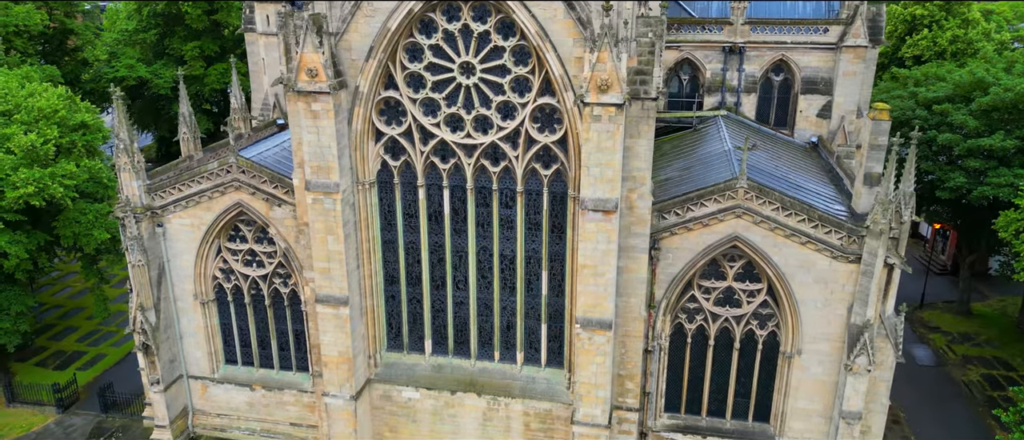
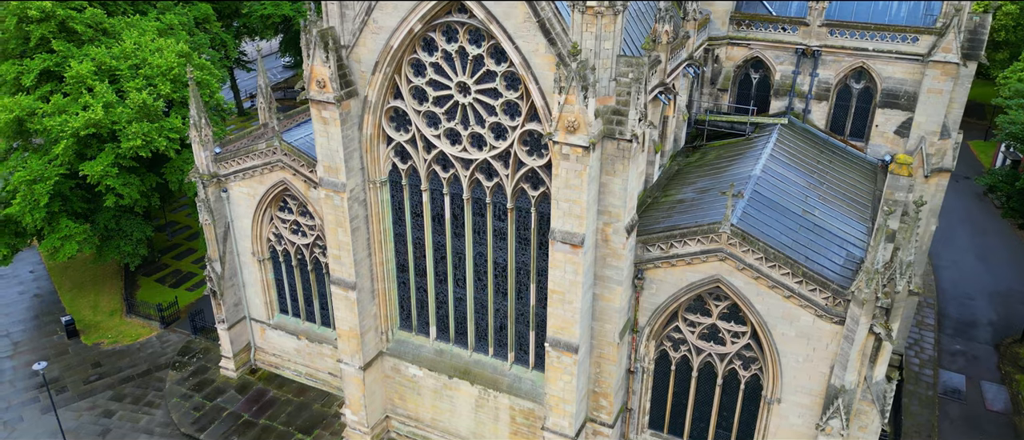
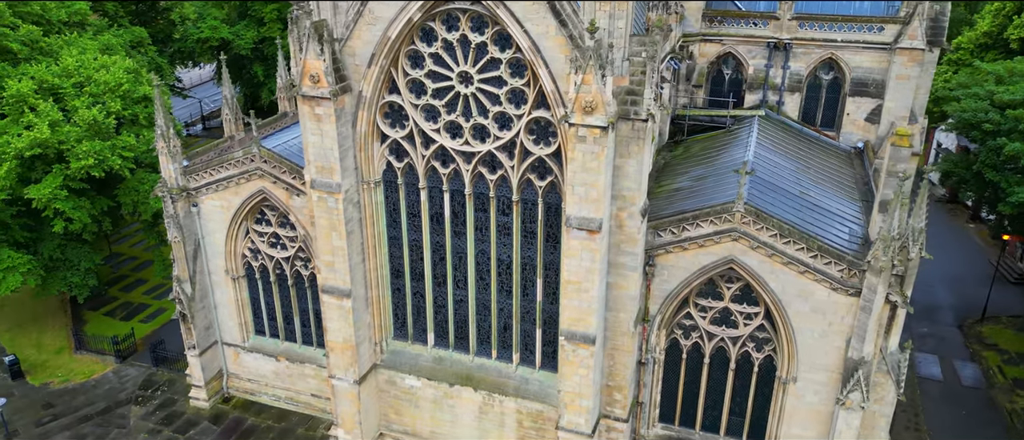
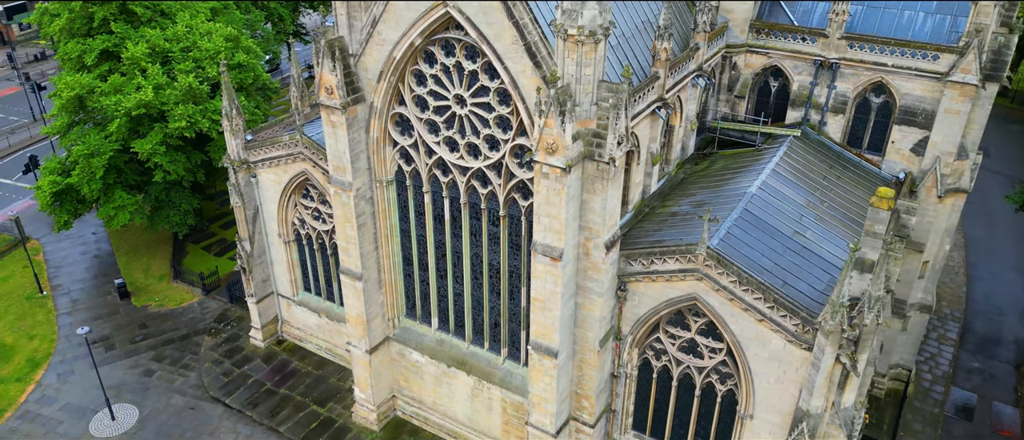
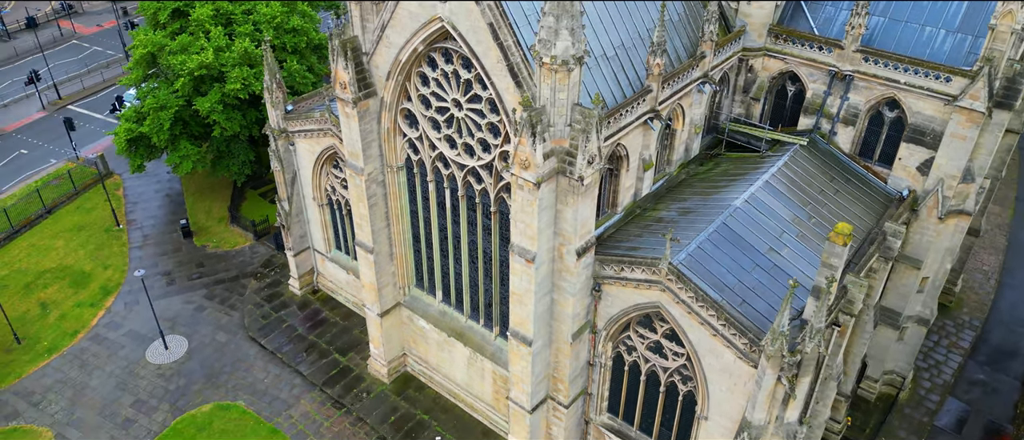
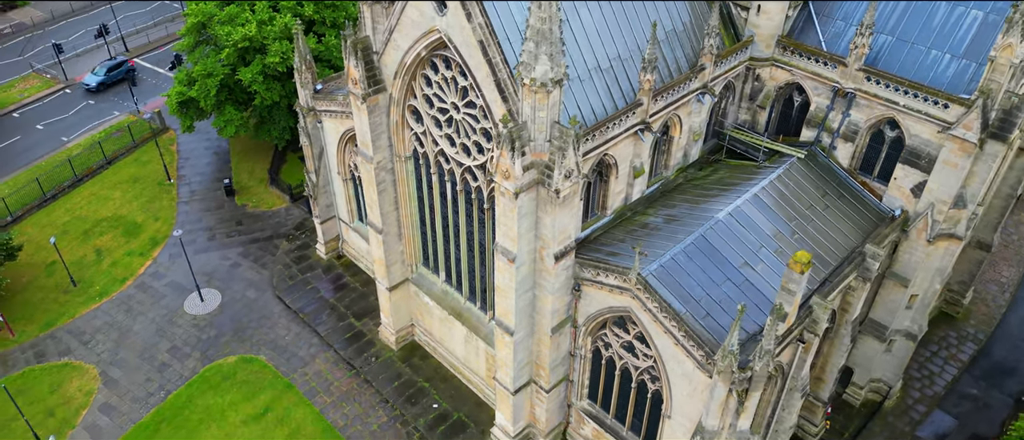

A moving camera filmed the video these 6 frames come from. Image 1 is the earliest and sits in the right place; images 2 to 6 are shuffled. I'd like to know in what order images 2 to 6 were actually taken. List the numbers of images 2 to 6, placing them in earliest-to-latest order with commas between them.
3, 2, 4, 5, 6
